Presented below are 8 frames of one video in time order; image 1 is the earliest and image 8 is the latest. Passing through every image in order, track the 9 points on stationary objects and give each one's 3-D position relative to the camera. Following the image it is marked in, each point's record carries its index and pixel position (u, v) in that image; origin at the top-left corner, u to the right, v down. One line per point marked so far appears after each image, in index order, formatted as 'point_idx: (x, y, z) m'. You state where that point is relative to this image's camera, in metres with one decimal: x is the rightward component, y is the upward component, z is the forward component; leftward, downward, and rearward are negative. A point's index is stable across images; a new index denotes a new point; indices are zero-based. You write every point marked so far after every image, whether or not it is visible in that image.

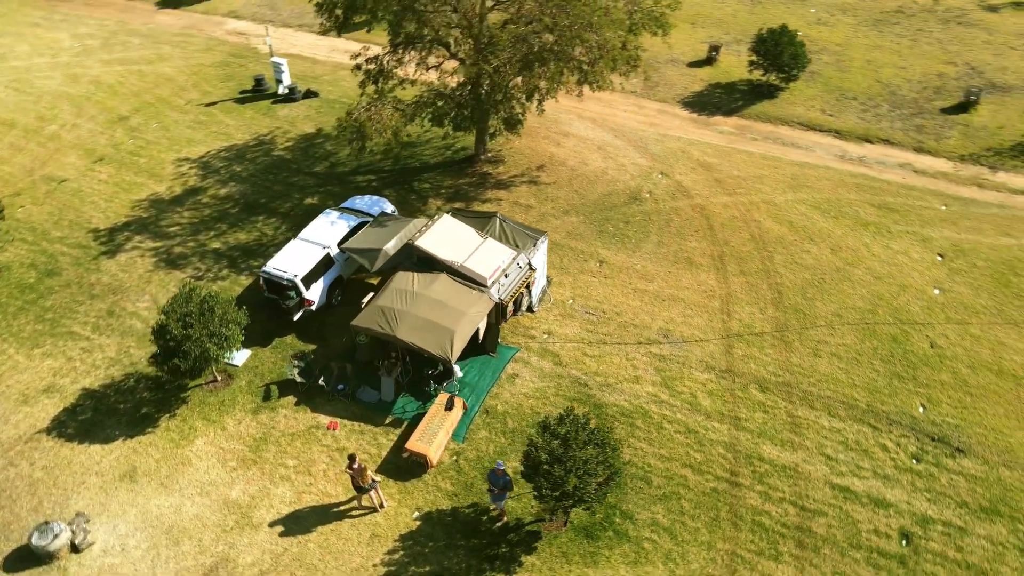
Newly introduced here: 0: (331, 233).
0: (-4.6, +1.4, +18.9) m
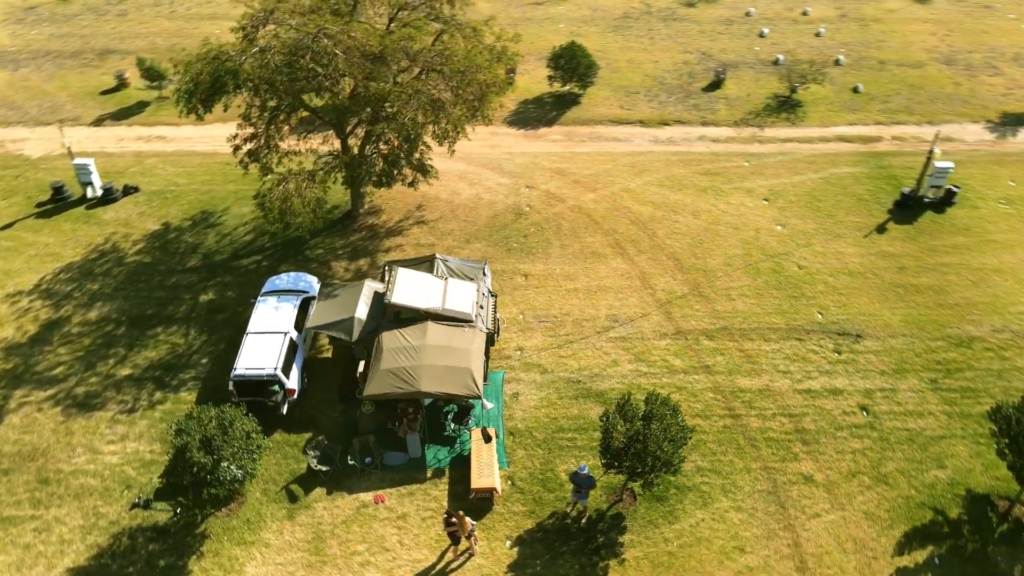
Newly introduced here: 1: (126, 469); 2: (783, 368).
0: (-5.7, -0.8, +18.2) m
1: (-8.6, -4.0, +16.4) m
2: (+7.0, -2.1, +18.9) m
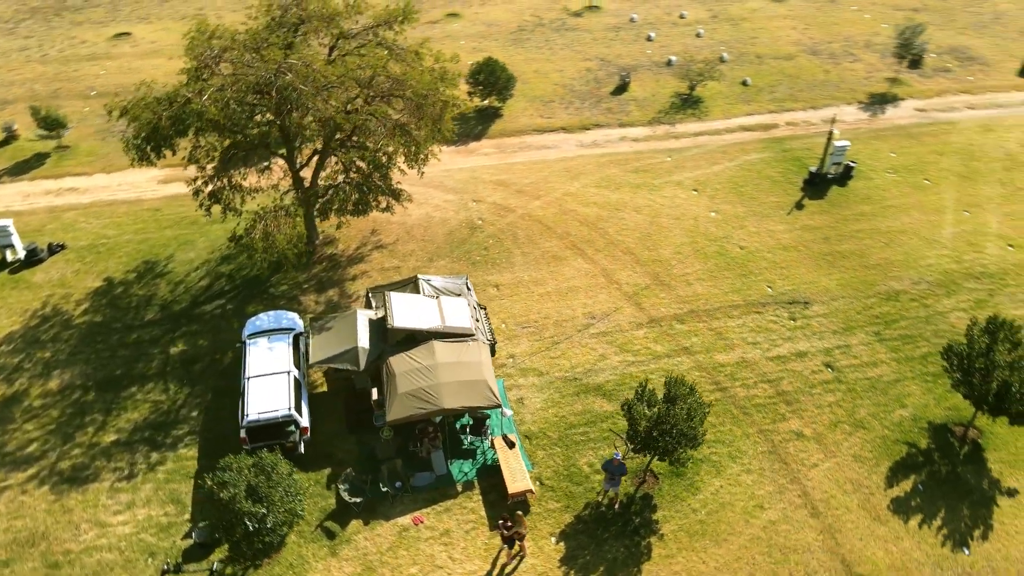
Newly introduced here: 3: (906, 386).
0: (-5.6, -1.7, +17.9) m
1: (-7.8, -5.2, +15.6) m
2: (+6.8, -1.5, +20.7) m
3: (+10.3, -2.6, +19.4) m
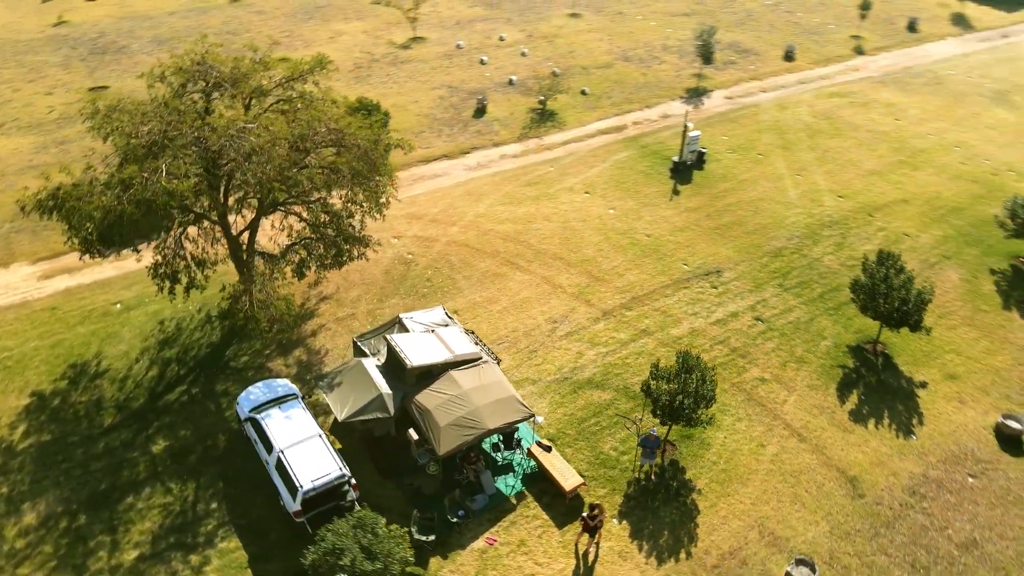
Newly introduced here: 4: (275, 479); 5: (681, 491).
0: (-5.0, -3.2, +17.4) m
1: (-5.7, -7.0, +14.6) m
2: (+5.8, -0.8, +23.7) m
3: (+9.7, -1.1, +23.4) m
4: (-5.3, -4.3, +16.8) m
5: (+4.2, -5.0, +18.1) m
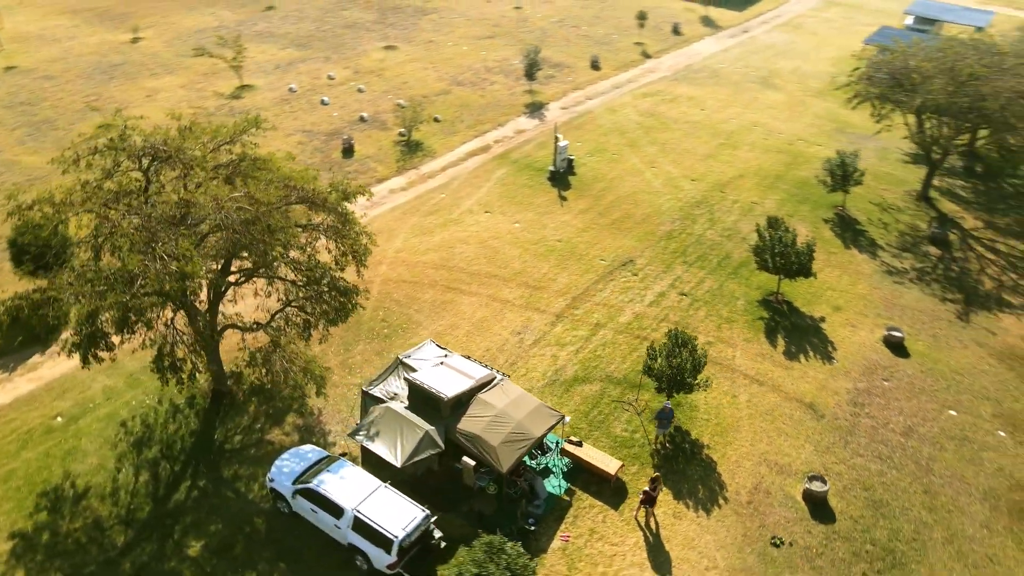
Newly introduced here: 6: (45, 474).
0: (-3.6, -4.5, +17.2) m
1: (-2.7, -8.2, +14.4) m
2: (+4.1, -0.4, +26.5) m
3: (+8.0, 0.0, +27.4) m
4: (-3.5, -5.6, +16.6) m
5: (+5.1, -4.5, +20.6) m
6: (-11.8, -4.7, +18.6) m
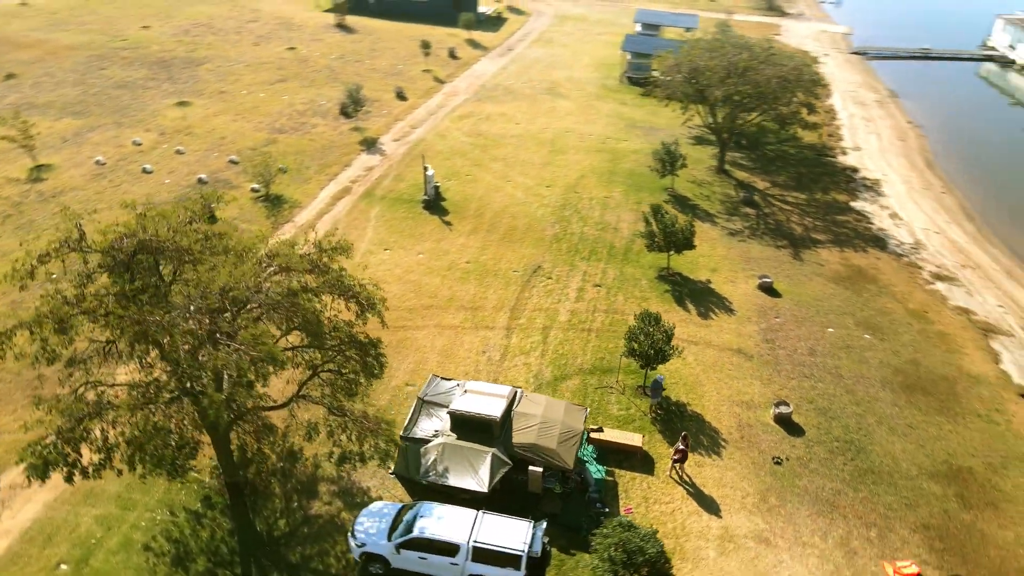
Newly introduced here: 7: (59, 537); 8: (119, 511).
0: (-1.4, -5.5, +17.8) m
1: (+1.2, -8.7, +15.5) m
2: (+1.7, -0.5, +29.0) m
3: (+4.9, +0.7, +31.2) m
4: (-0.8, -6.5, +17.1) m
5: (+5.5, -3.9, +23.9) m
6: (-9.3, -7.4, +16.3) m
7: (-11.2, -6.1, +18.2) m
8: (-10.1, -5.7, +19.0) m
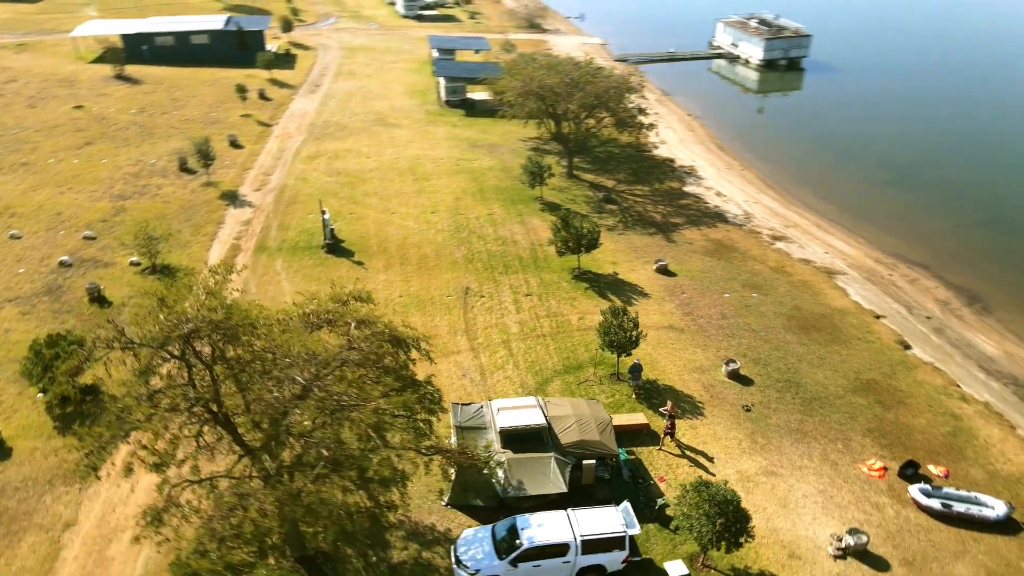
0: (+1.0, -6.0, +19.0) m
1: (+4.7, -8.5, +17.6) m
2: (-0.5, -1.1, +30.7) m
3: (+1.6, +0.5, +33.7) m
4: (+1.9, -6.8, +18.6) m
5: (+5.2, -3.5, +27.0) m
6: (-5.6, -9.2, +15.1) m
7: (-8.2, -8.4, +16.4) m
8: (-7.5, -7.8, +17.4) m
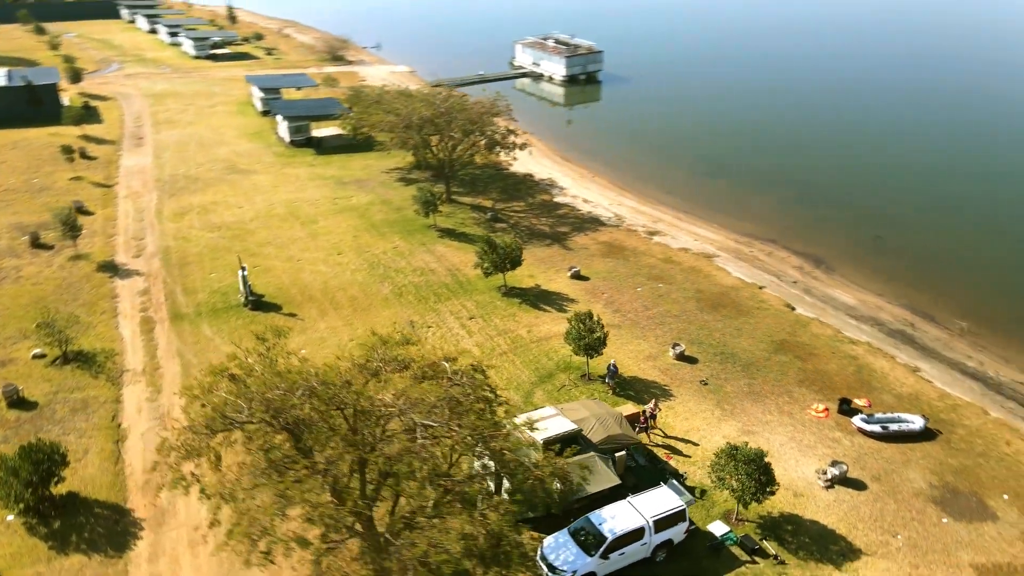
0: (+3.0, -6.2, +20.7) m
1: (+7.4, -8.1, +20.4) m
2: (-2.3, -2.3, +31.5) m
3: (-1.5, -0.5, +35.0) m
4: (+4.1, -6.9, +20.5) m
5: (+4.5, -3.6, +29.6) m
6: (-1.7, -10.3, +15.1) m
7: (-4.6, -9.9, +15.6) m
8: (-4.3, -9.3, +16.8) m
